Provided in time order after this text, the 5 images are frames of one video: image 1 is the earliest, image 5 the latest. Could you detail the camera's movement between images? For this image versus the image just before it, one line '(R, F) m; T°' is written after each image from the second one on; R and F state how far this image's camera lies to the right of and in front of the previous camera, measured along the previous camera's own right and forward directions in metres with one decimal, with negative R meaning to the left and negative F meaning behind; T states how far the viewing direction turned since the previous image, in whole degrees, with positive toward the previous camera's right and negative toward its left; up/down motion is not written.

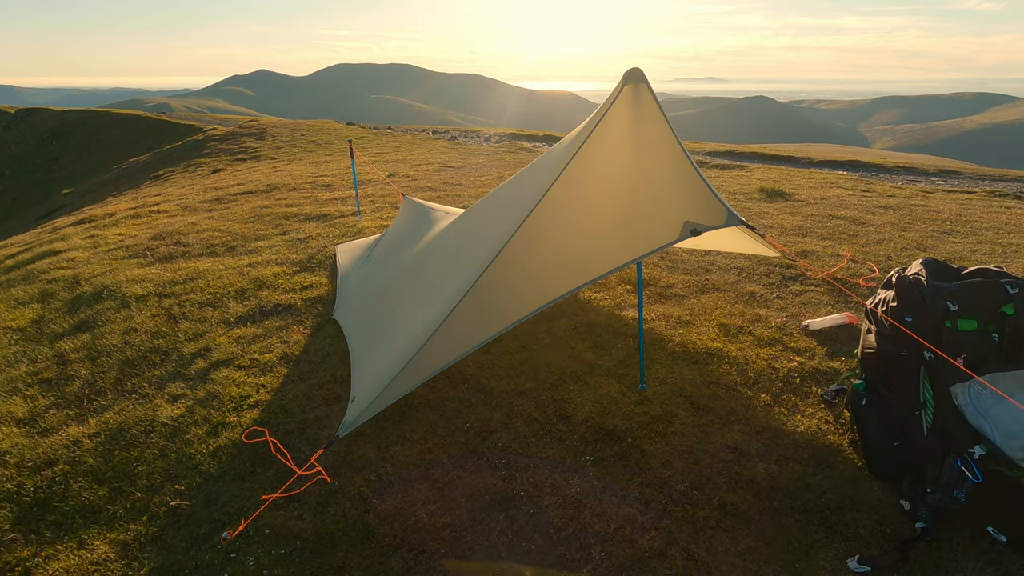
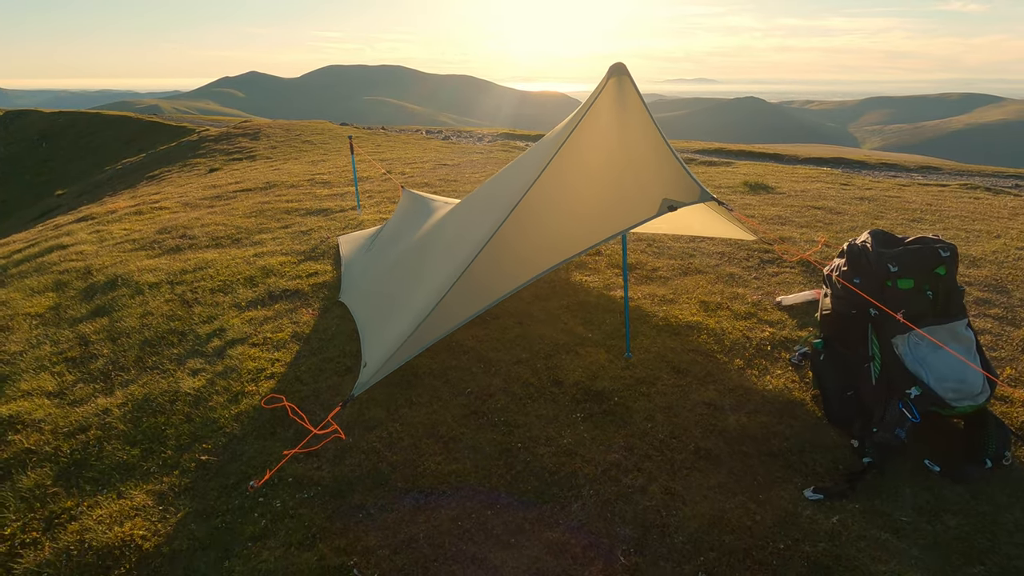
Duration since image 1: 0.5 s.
(0.0, -0.5) m; +1°
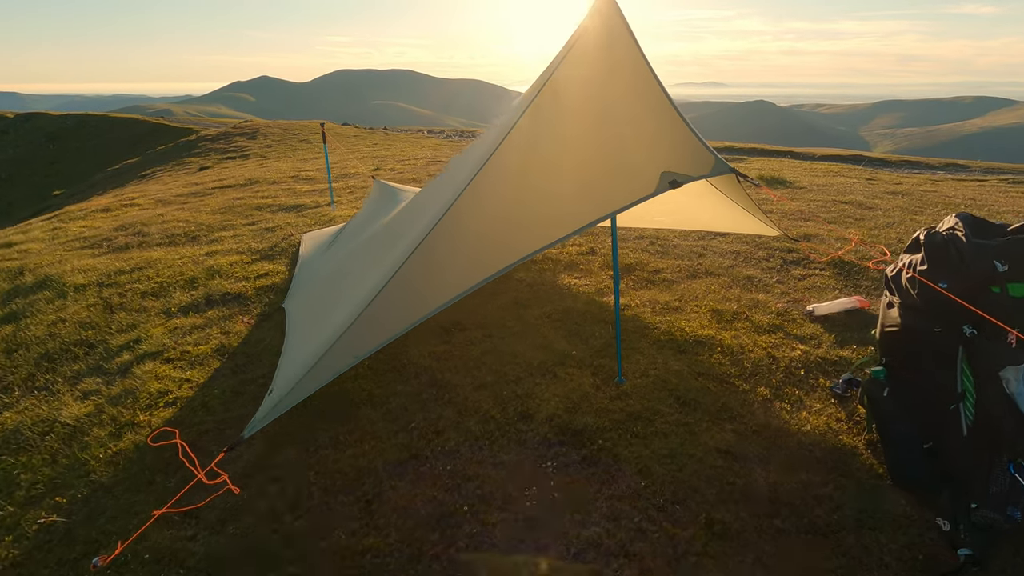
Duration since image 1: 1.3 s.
(+0.4, +1.3) m; -1°
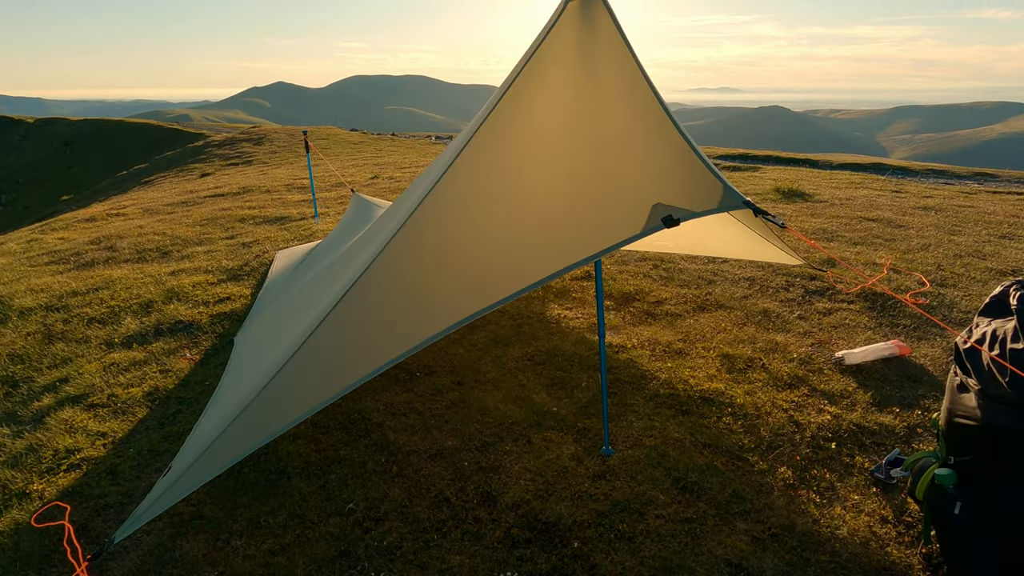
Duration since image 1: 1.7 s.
(+0.3, +0.8) m; -1°
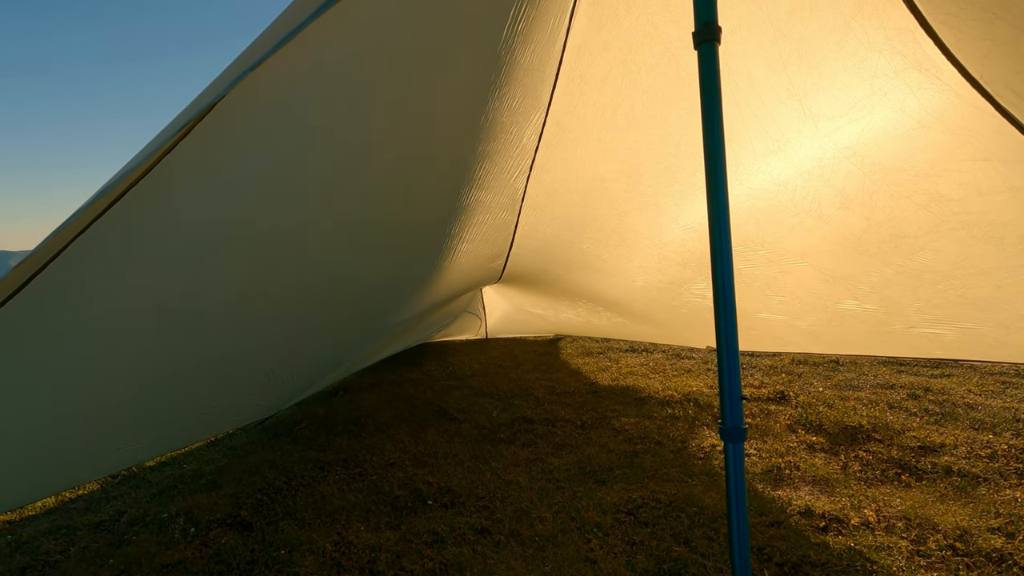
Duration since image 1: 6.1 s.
(+0.6, +2.3) m; -23°
